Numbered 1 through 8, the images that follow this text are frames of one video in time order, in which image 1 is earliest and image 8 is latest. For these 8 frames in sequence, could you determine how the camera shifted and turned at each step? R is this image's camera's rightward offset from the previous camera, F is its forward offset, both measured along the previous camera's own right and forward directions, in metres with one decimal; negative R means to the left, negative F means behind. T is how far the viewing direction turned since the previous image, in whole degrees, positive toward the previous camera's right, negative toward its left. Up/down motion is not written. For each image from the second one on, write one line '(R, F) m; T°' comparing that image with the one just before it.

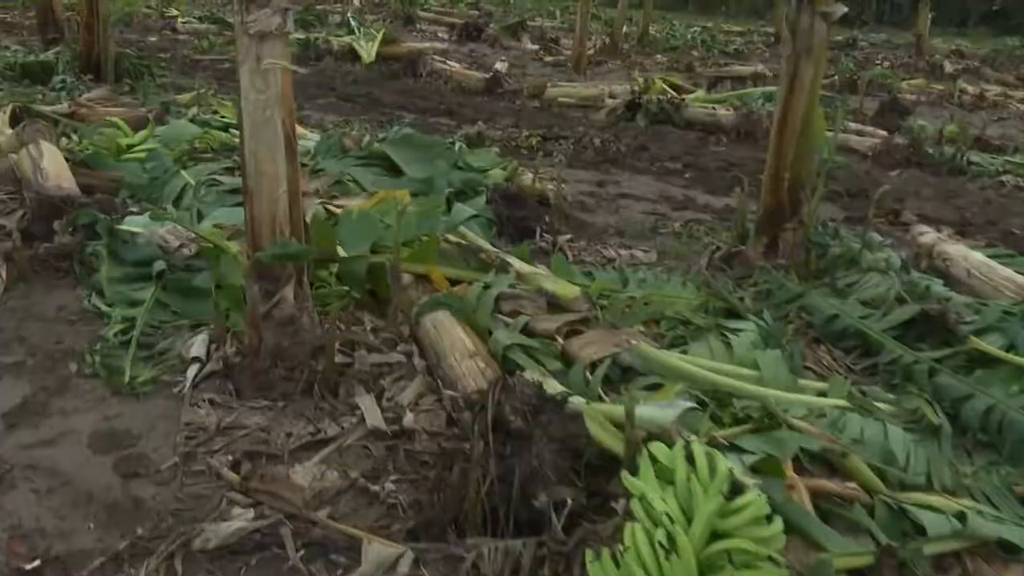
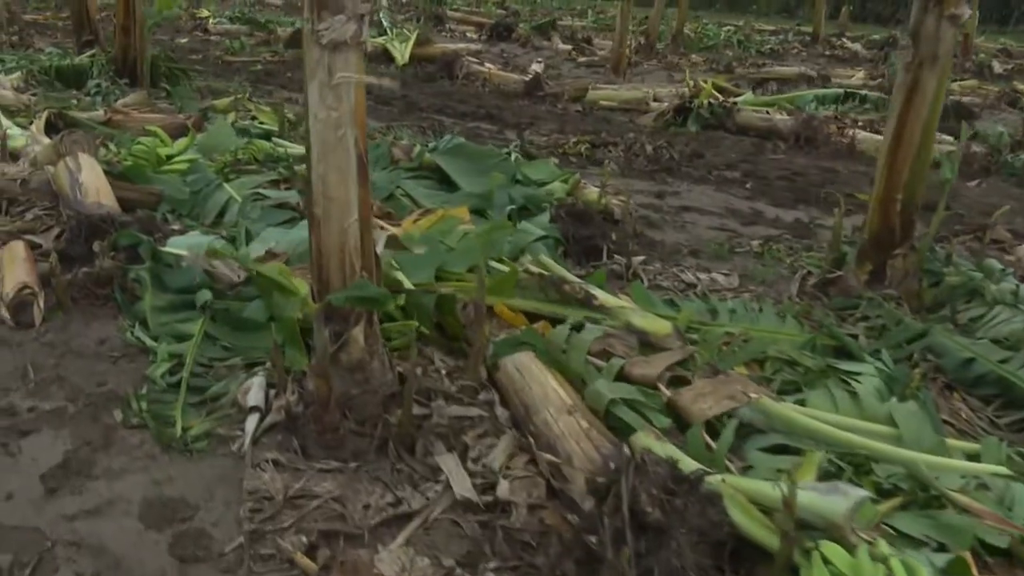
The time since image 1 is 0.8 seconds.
(-0.4, +0.4) m; -1°
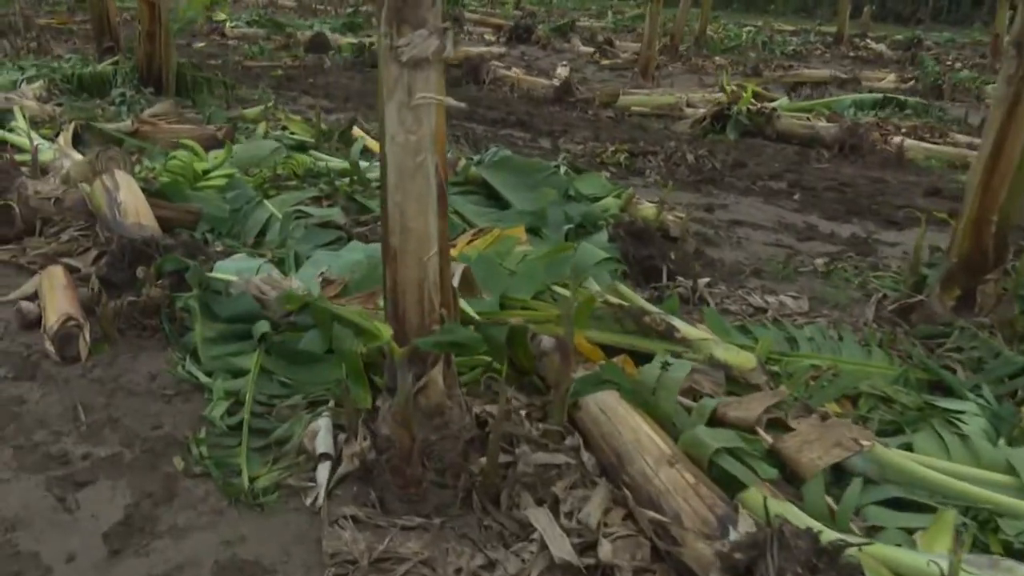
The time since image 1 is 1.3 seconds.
(-0.3, +0.2) m; -1°
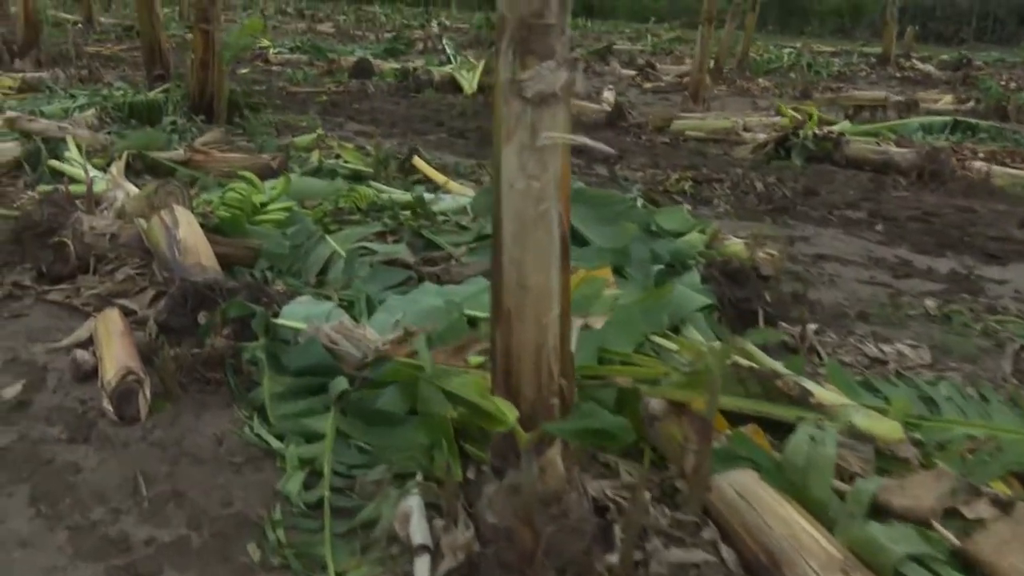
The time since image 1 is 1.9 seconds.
(-0.4, +0.4) m; -2°
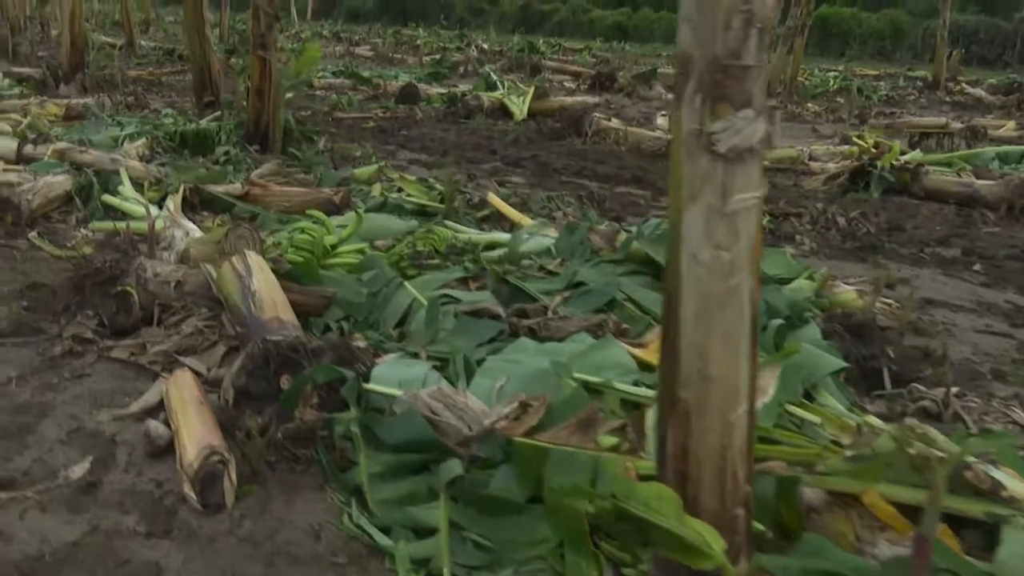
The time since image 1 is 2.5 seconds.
(-0.5, +0.3) m; -2°
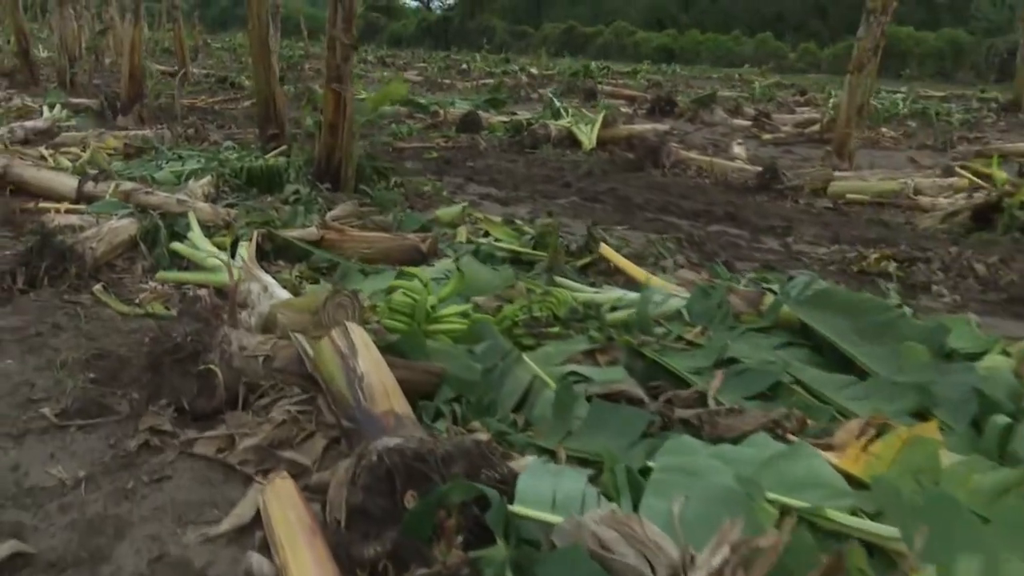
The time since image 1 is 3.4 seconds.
(-0.6, +0.6) m; -3°
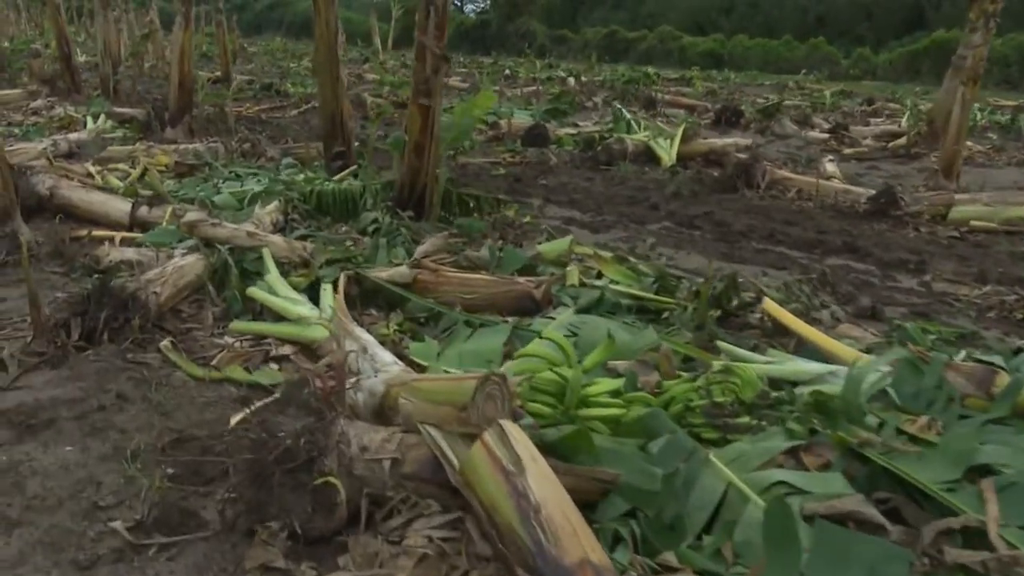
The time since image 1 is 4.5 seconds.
(-0.7, +0.7) m; -2°
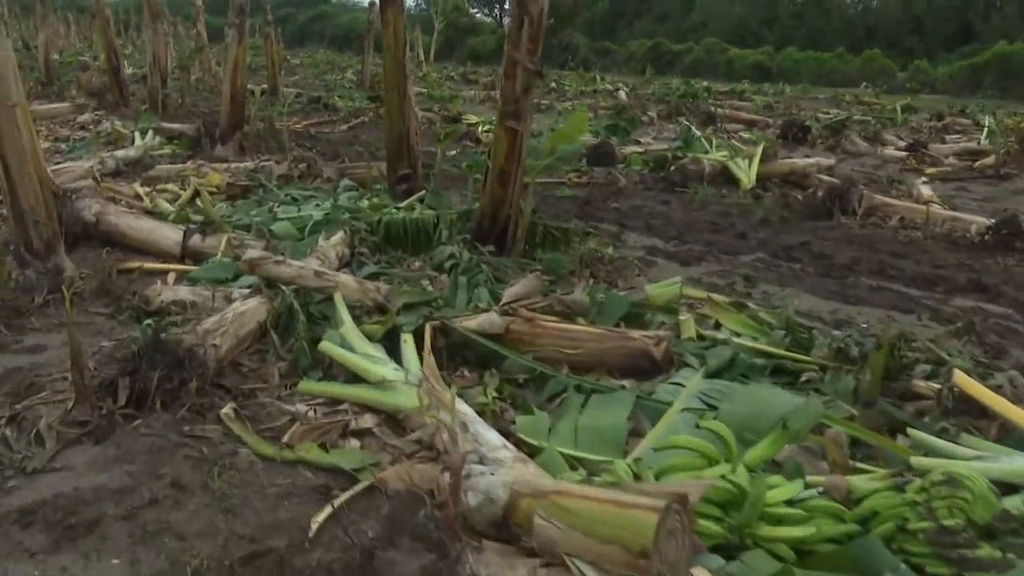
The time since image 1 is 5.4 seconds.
(-0.5, +0.6) m; -3°
